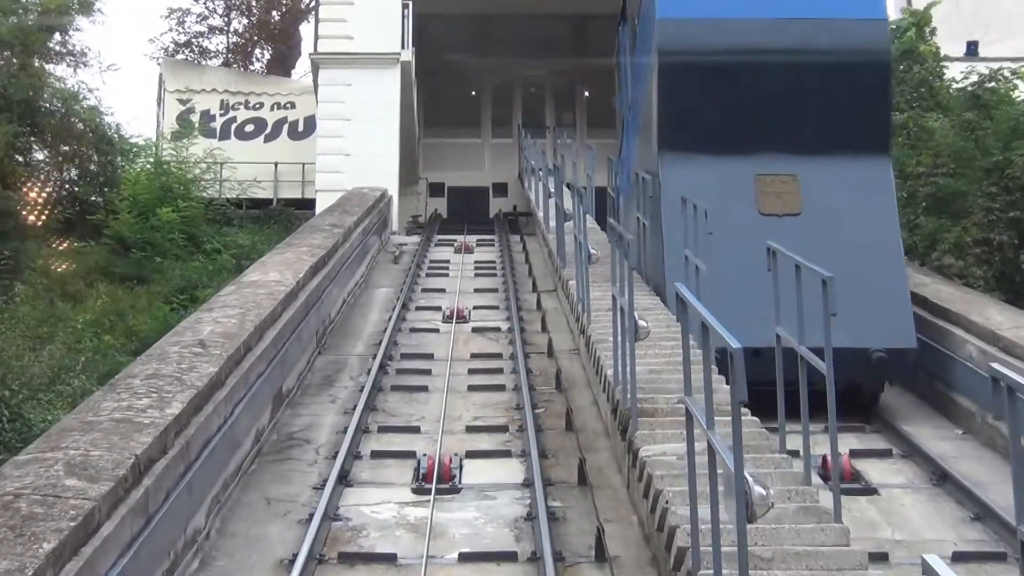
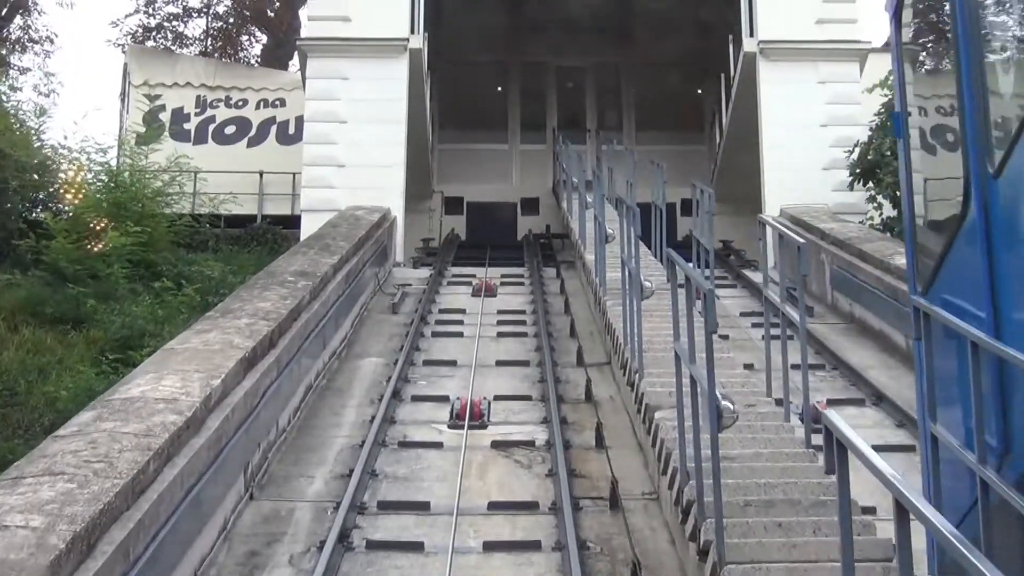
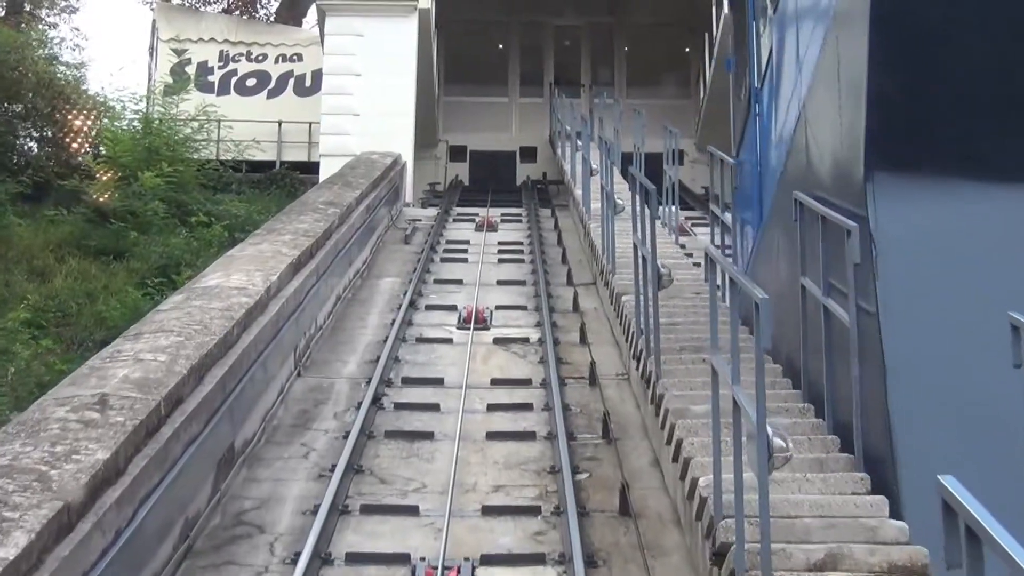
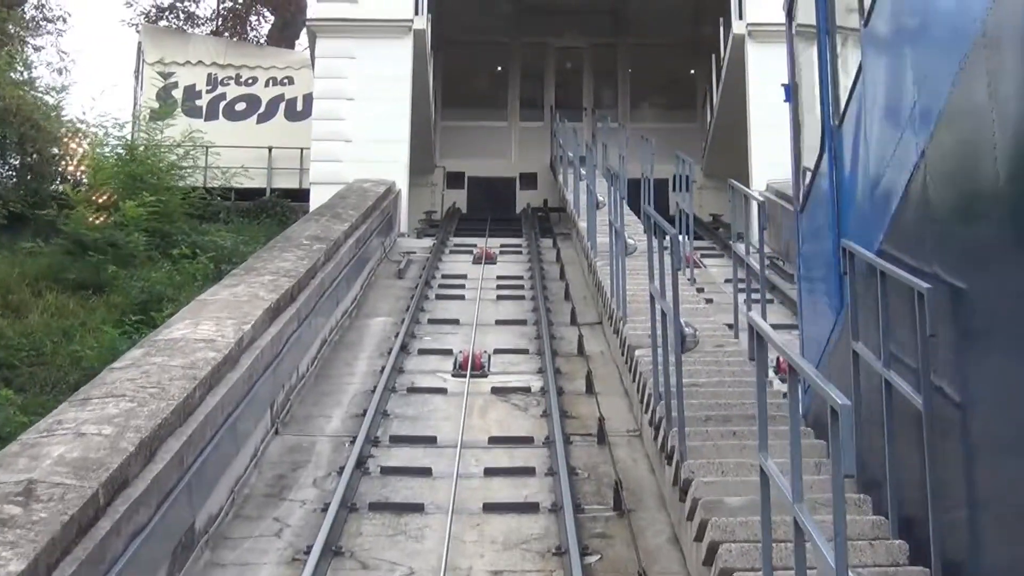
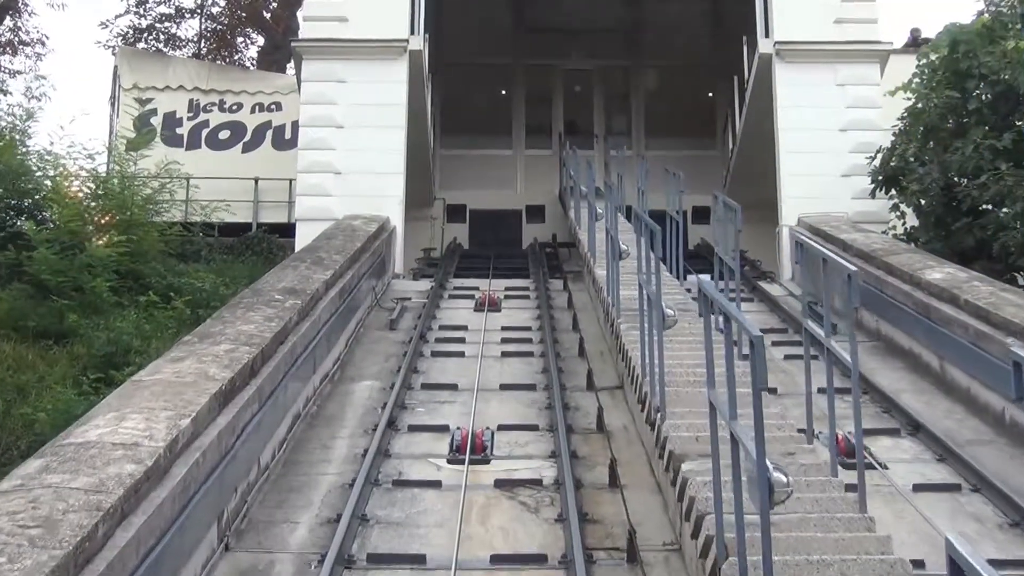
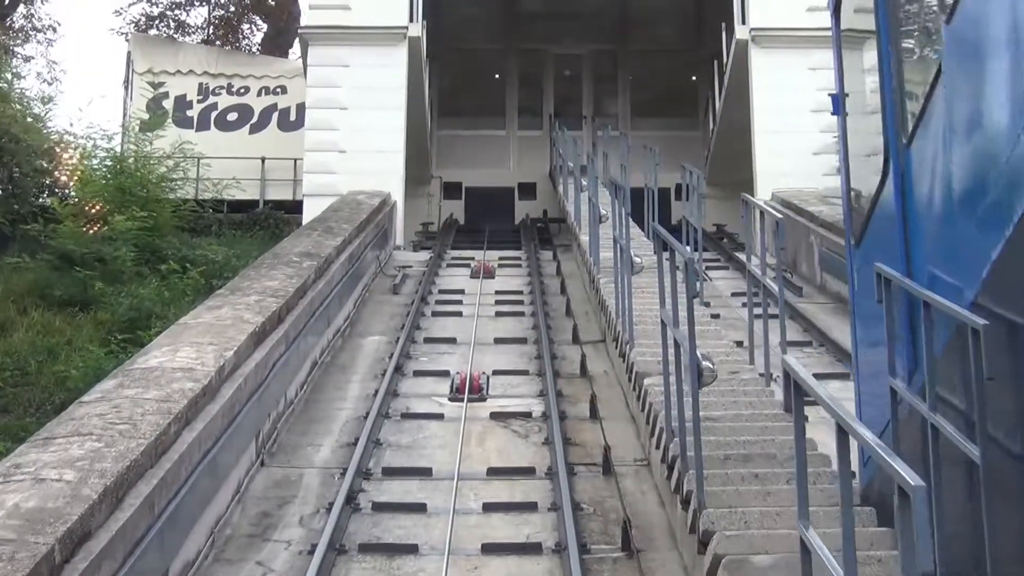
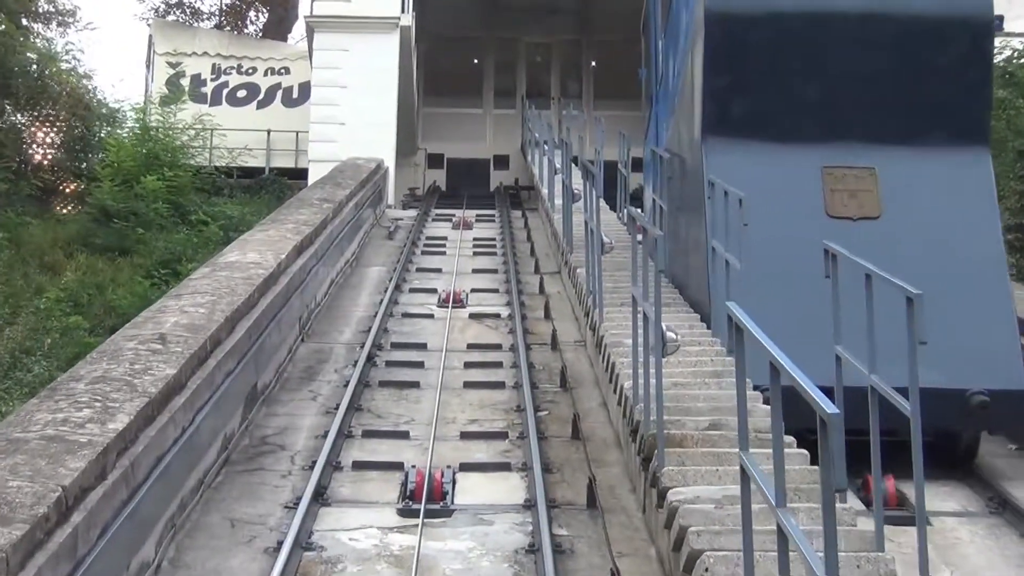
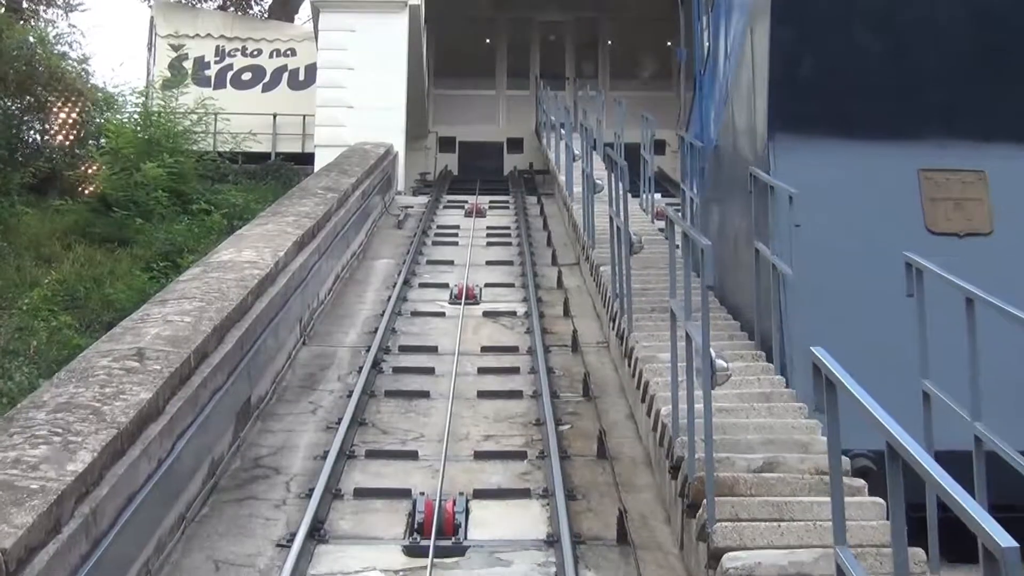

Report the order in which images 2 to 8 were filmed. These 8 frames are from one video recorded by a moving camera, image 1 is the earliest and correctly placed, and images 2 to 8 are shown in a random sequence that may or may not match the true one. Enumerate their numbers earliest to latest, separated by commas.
7, 8, 3, 4, 6, 2, 5
